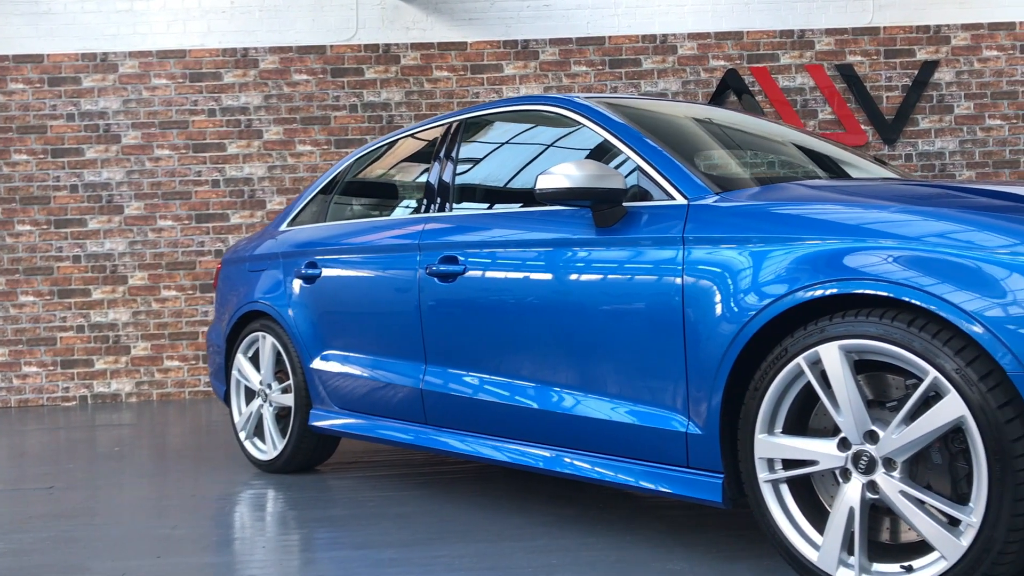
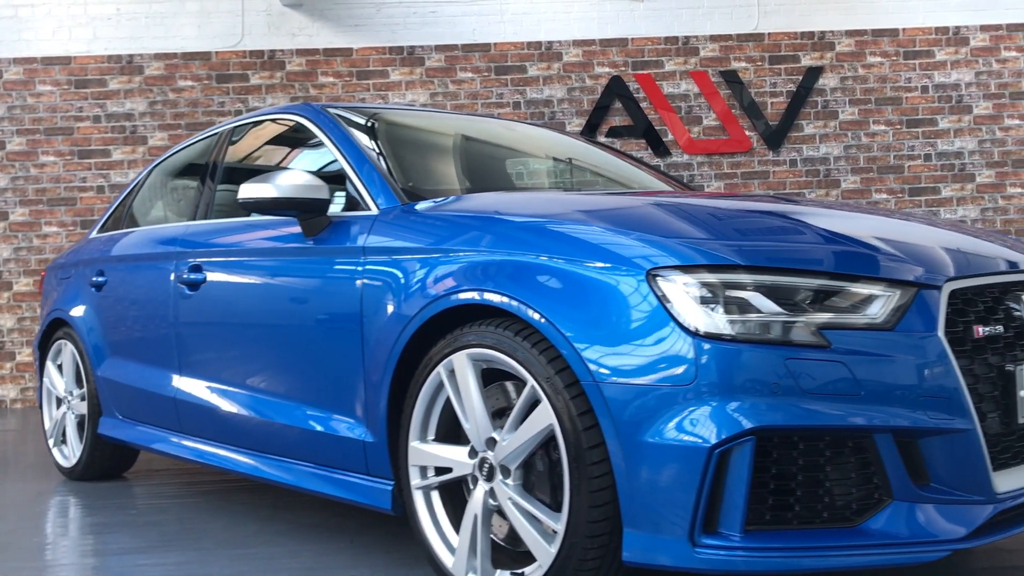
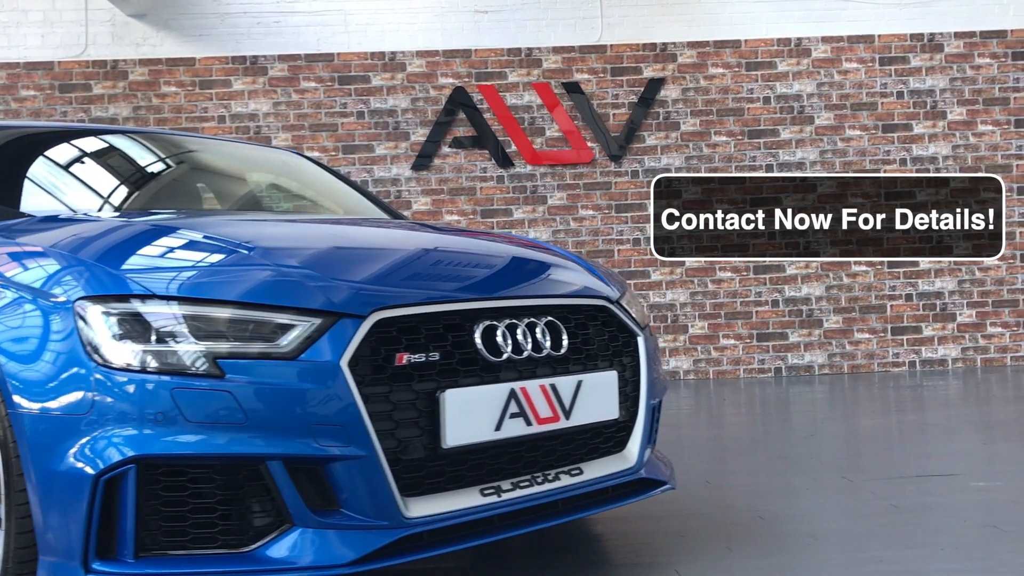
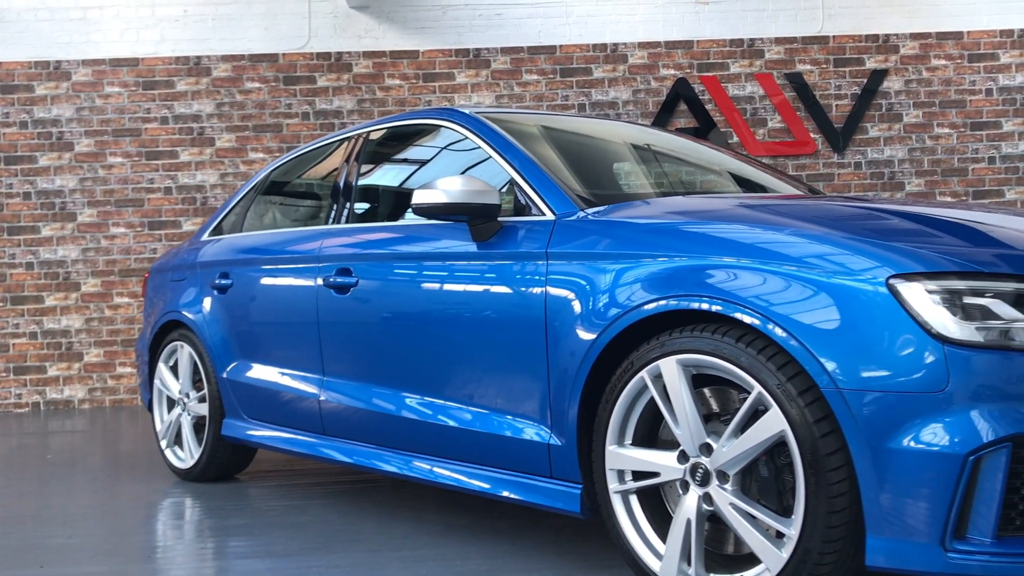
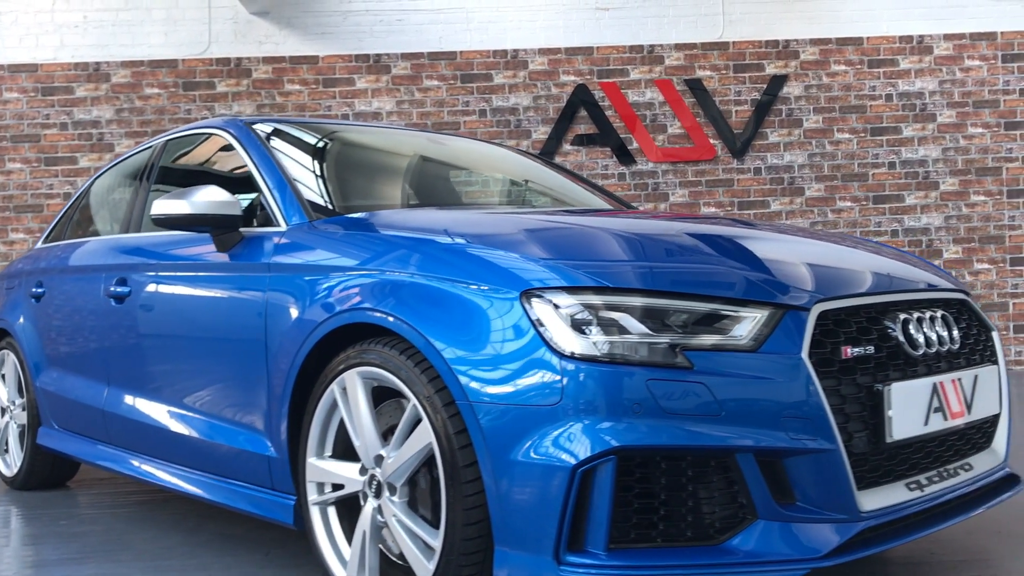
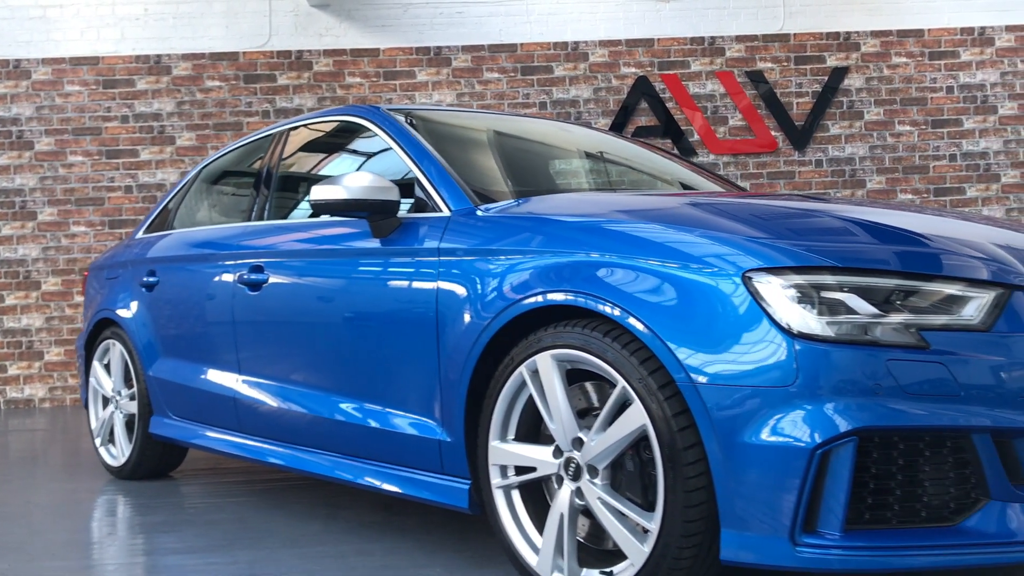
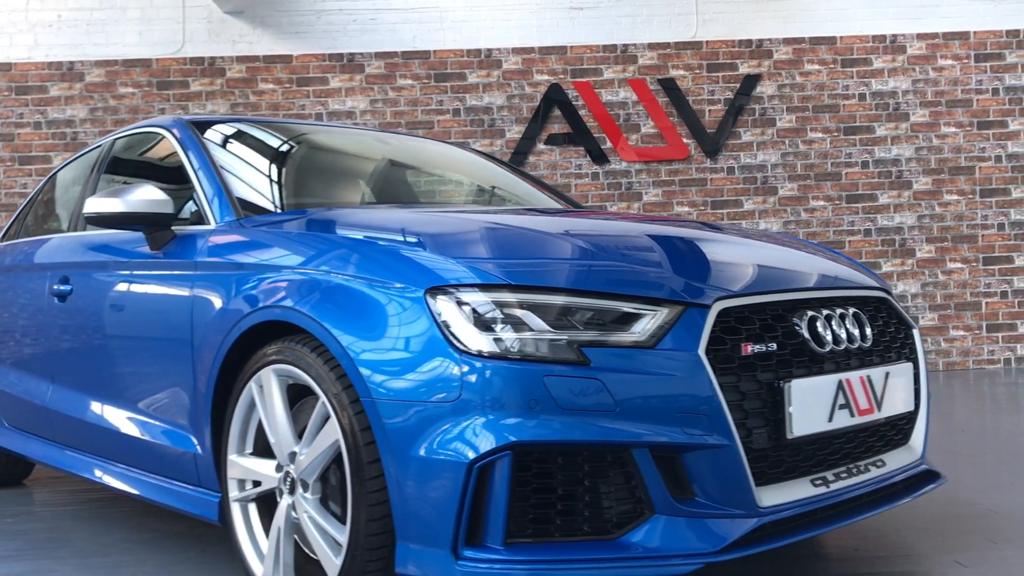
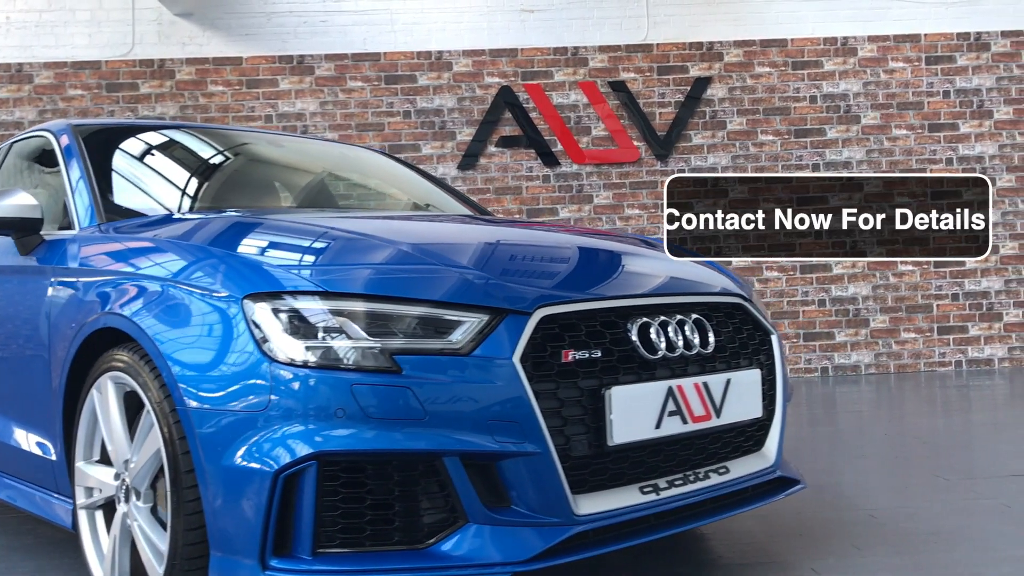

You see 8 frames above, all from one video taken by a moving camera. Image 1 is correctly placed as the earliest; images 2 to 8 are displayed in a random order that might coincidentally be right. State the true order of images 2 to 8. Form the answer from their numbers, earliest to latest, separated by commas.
4, 6, 2, 5, 7, 8, 3
